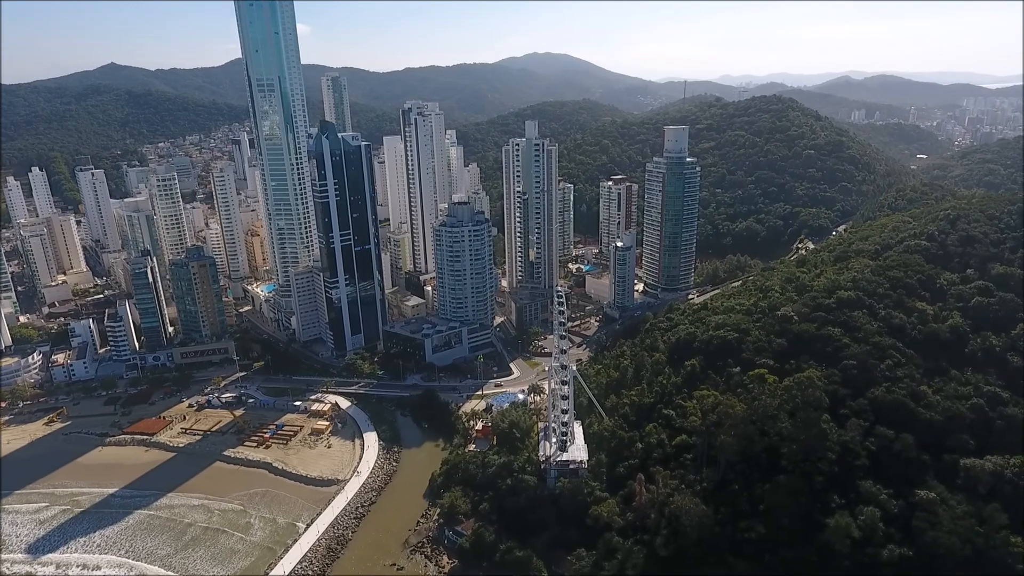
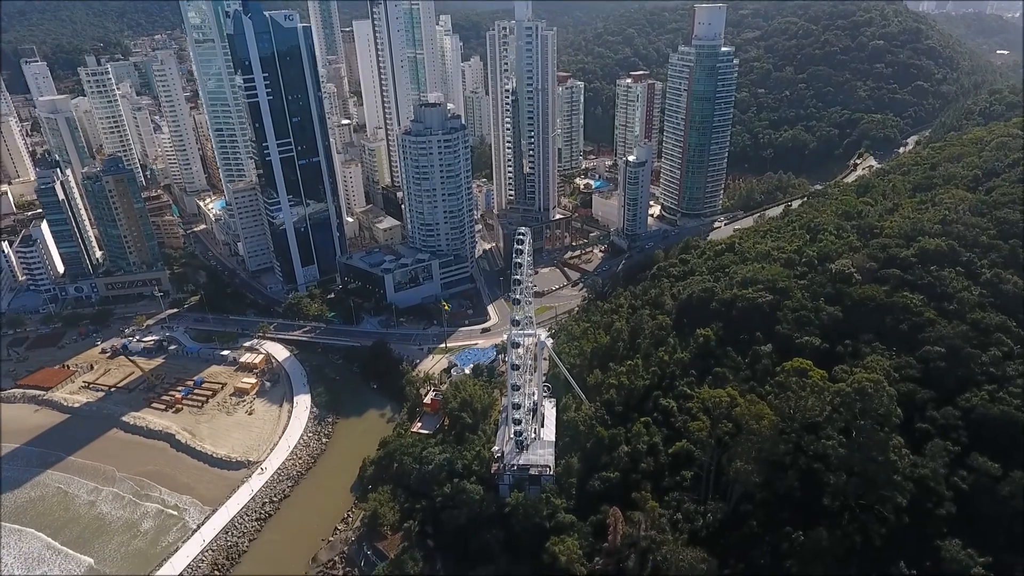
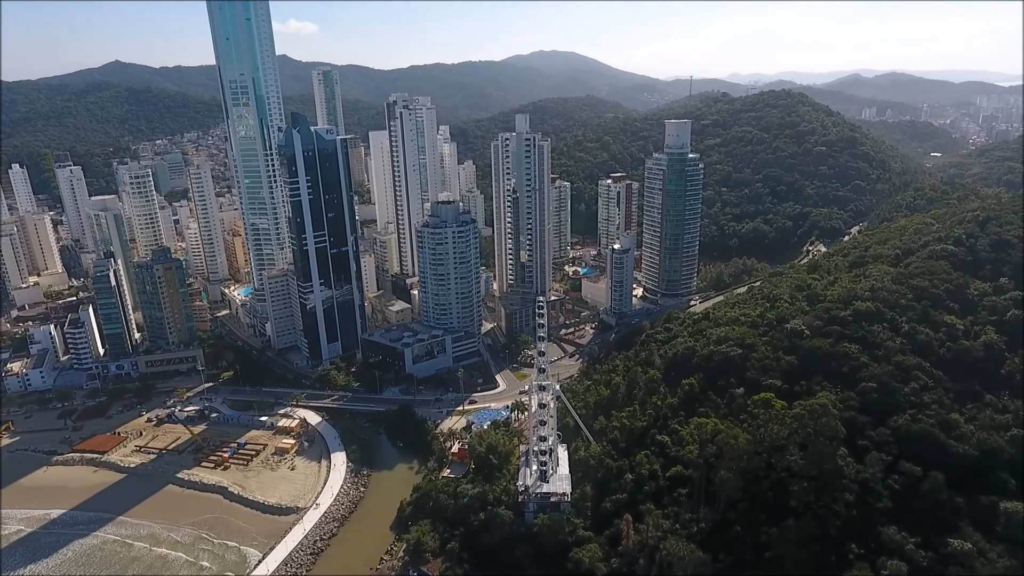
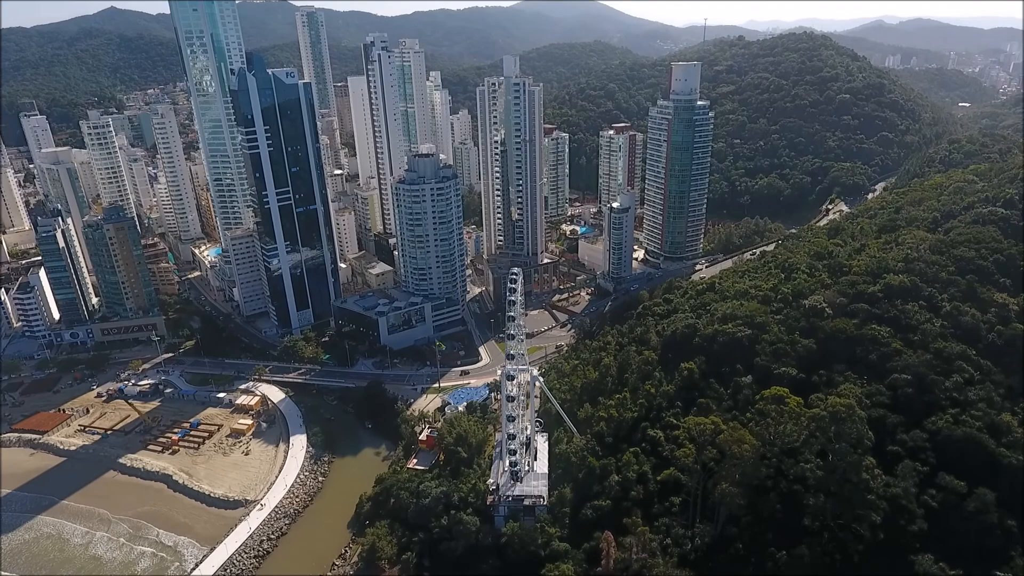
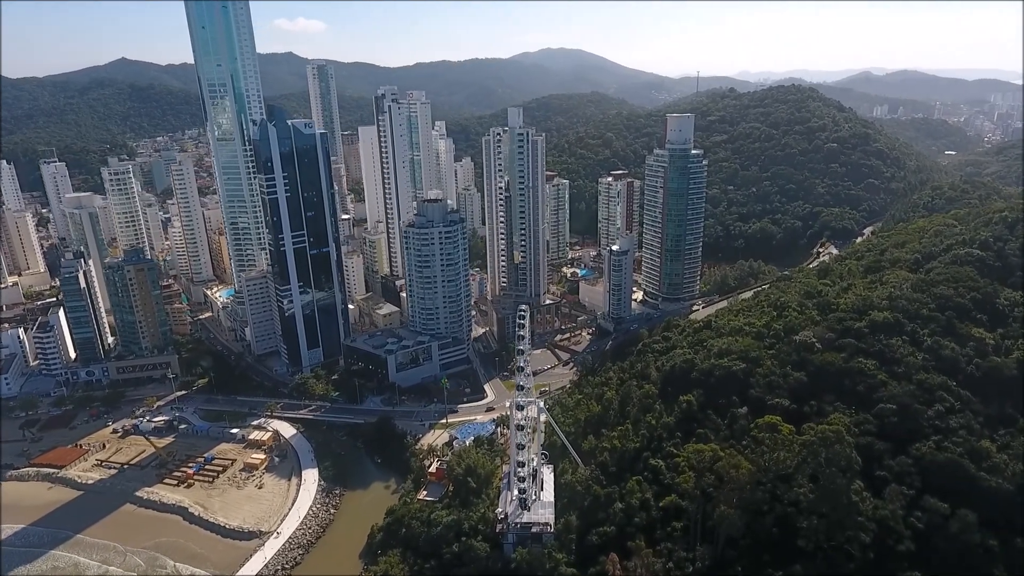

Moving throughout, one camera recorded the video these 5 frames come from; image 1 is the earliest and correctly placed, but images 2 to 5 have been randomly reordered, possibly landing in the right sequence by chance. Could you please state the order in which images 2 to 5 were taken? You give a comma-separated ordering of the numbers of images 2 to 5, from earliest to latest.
3, 5, 4, 2
